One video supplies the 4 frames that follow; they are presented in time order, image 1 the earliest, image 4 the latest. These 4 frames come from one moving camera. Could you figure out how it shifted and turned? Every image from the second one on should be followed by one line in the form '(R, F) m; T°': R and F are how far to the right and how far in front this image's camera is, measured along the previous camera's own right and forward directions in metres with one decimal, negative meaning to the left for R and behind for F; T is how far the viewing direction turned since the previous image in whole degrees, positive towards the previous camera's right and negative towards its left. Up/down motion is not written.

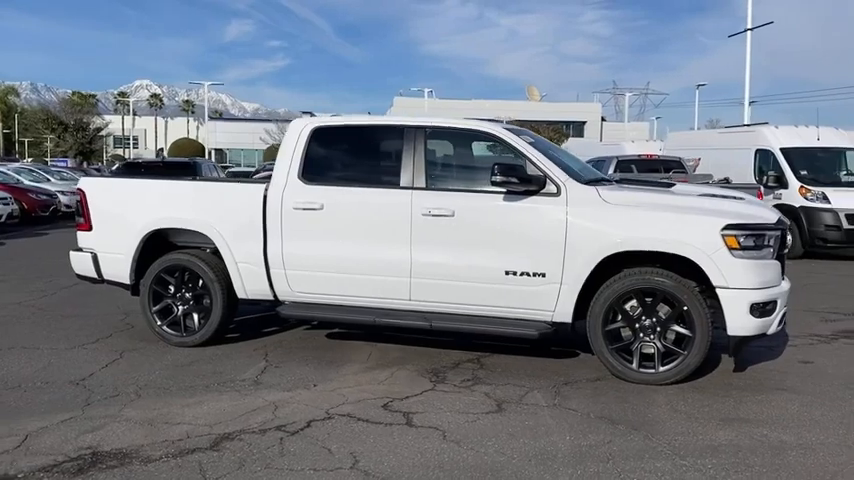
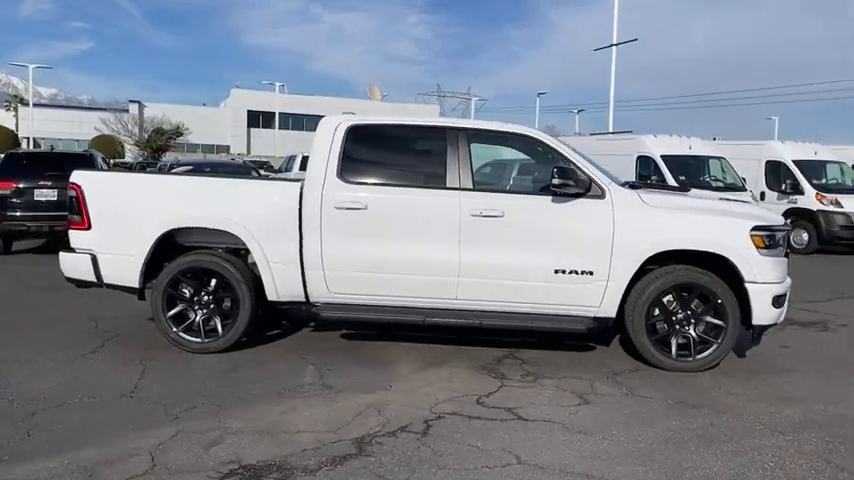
(-1.9, +0.1) m; +14°
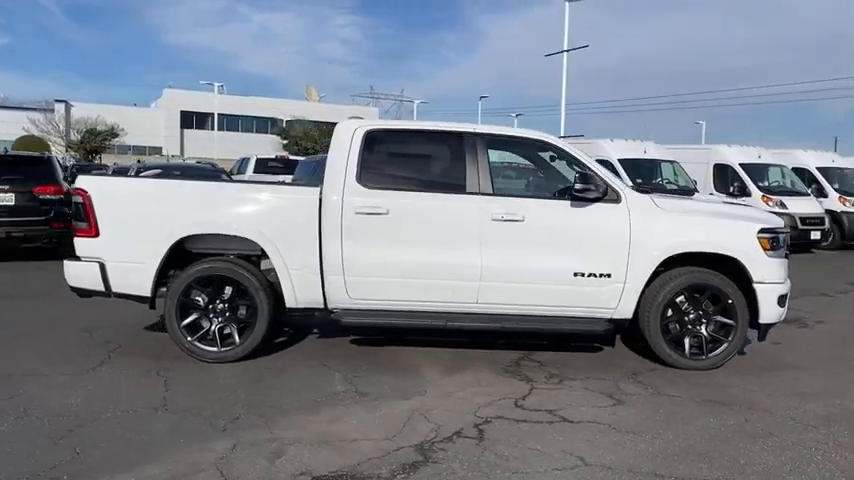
(-0.8, 0.0) m; +5°
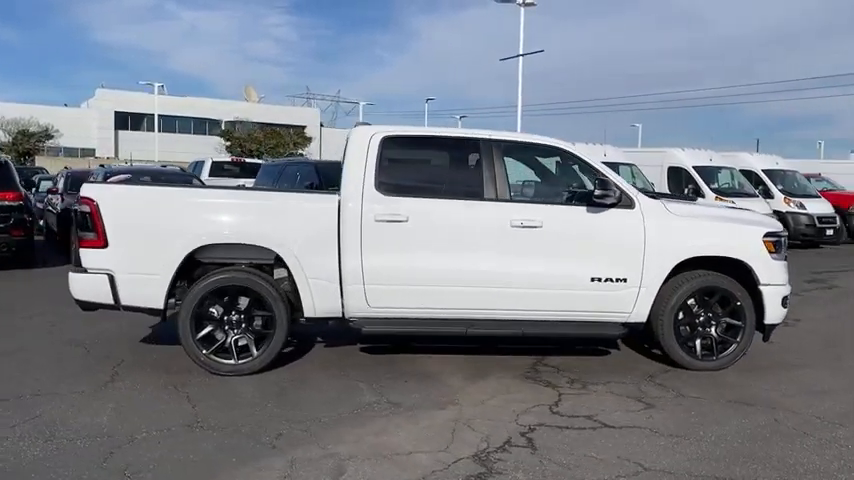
(-0.7, +0.1) m; +5°
